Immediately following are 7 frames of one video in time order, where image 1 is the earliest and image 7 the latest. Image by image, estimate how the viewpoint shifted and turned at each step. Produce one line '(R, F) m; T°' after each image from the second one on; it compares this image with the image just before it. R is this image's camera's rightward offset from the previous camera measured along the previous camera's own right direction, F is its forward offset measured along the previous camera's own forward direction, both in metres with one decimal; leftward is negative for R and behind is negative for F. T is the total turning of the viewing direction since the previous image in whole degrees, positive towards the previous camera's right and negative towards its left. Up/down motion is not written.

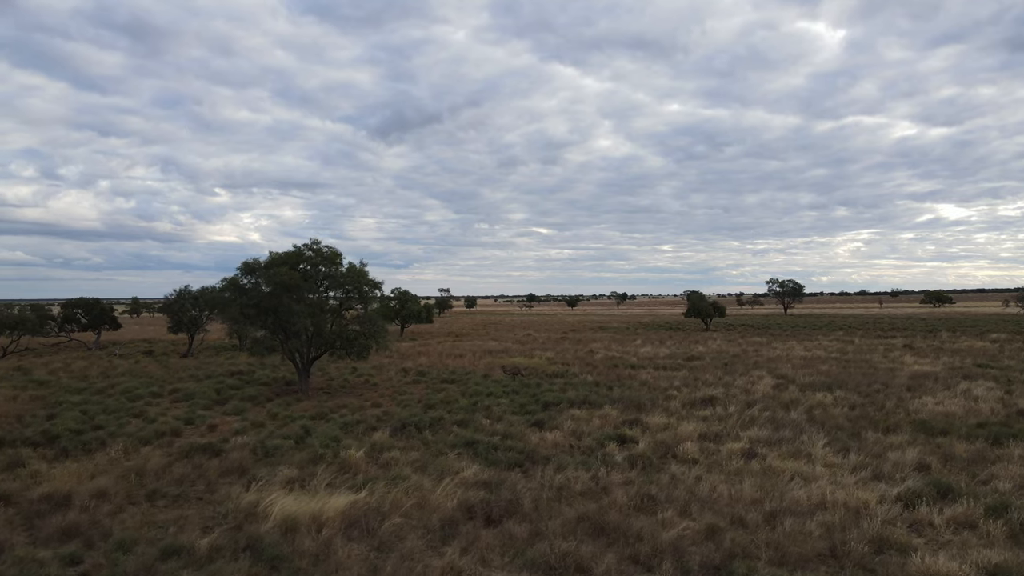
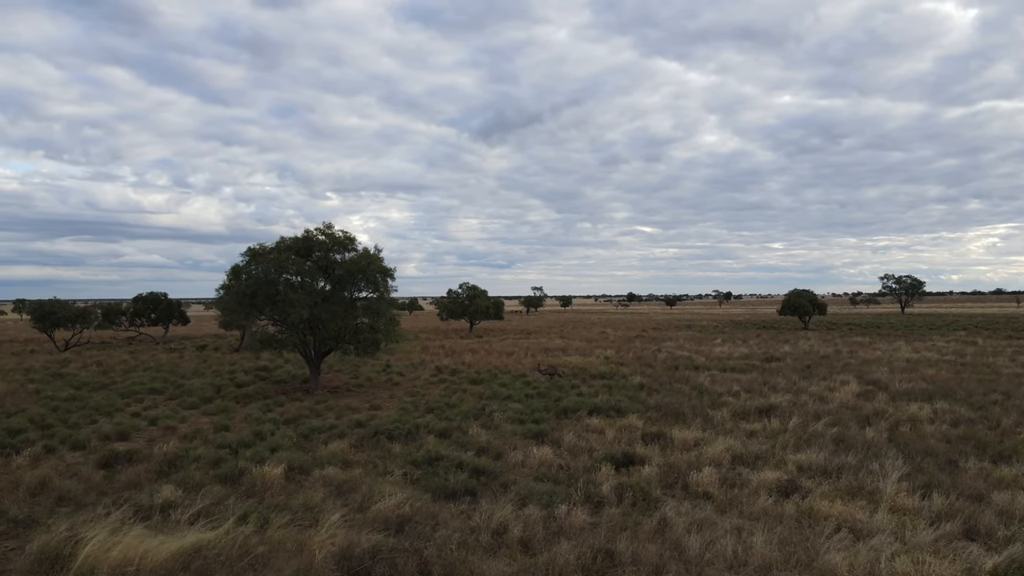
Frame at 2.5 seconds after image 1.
(+2.3, +2.5) m; -9°
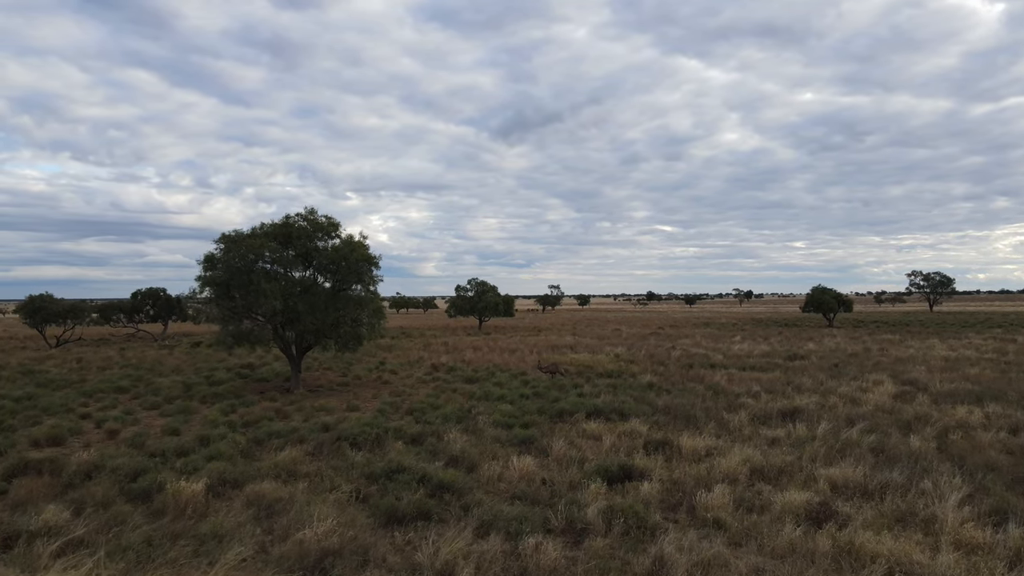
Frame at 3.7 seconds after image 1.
(+0.8, +1.8) m; -2°
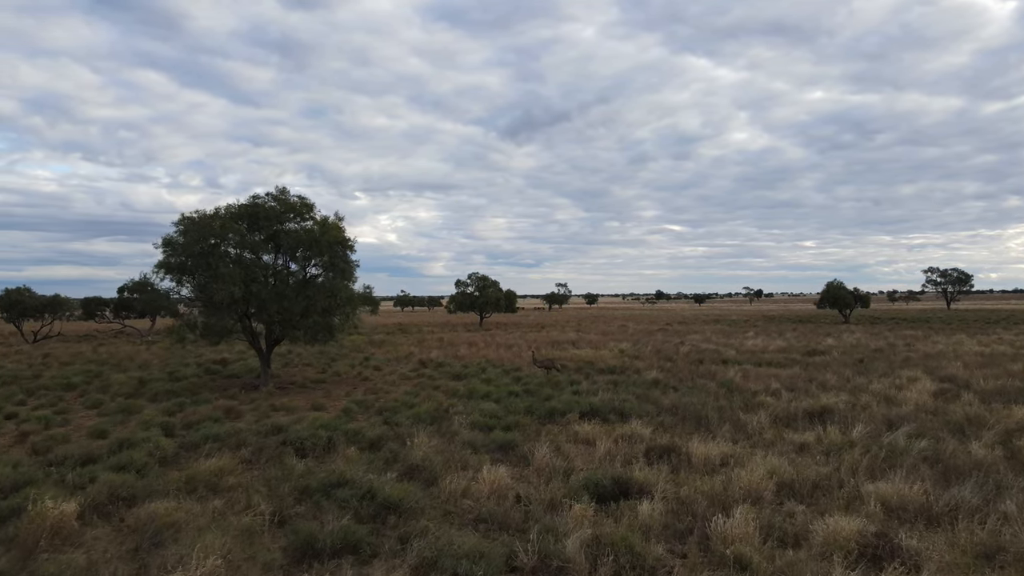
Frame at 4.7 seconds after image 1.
(+0.6, +1.9) m; -1°
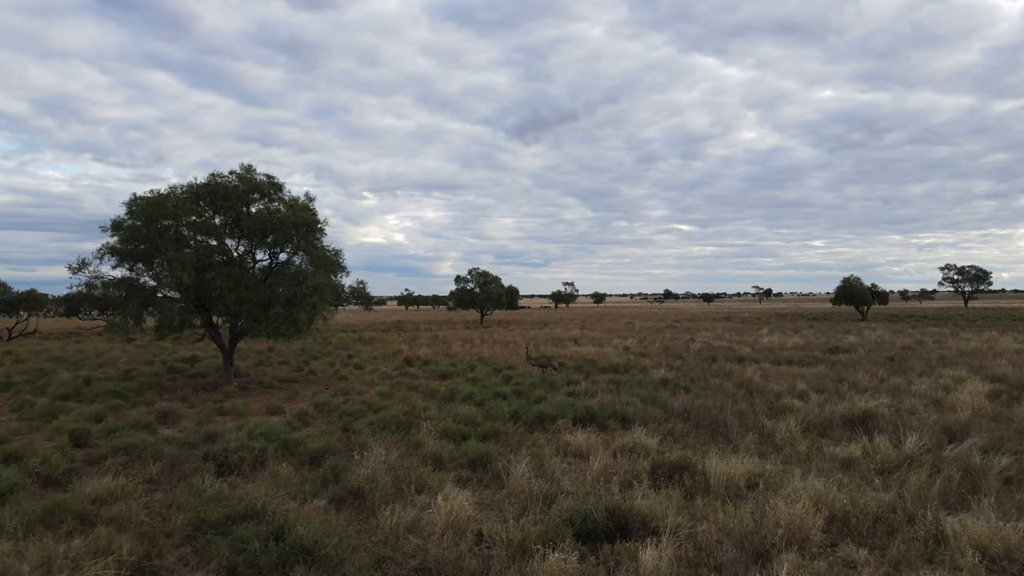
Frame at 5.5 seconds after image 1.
(+0.5, +1.9) m; -1°
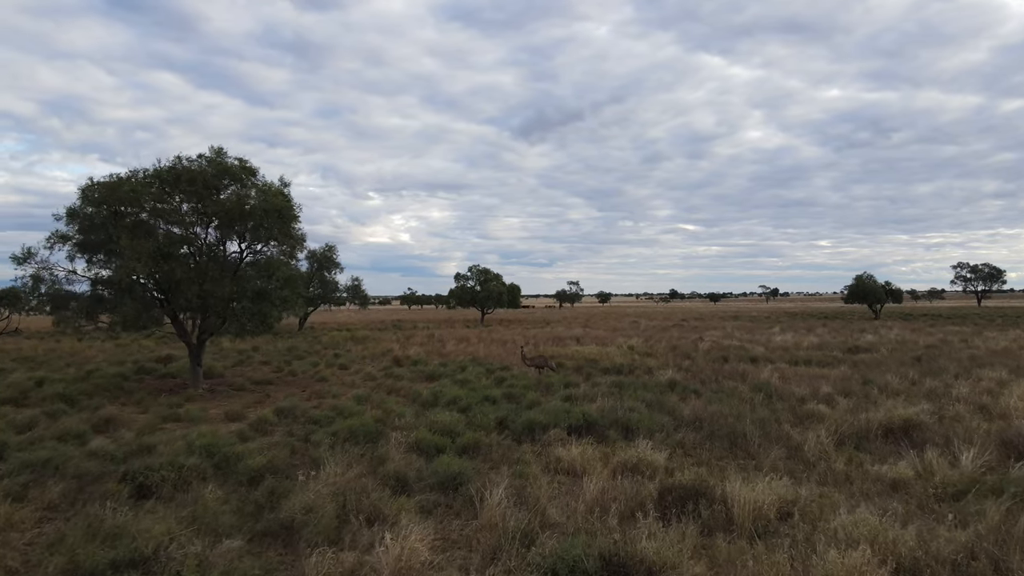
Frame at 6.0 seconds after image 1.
(+0.3, +1.4) m; -1°
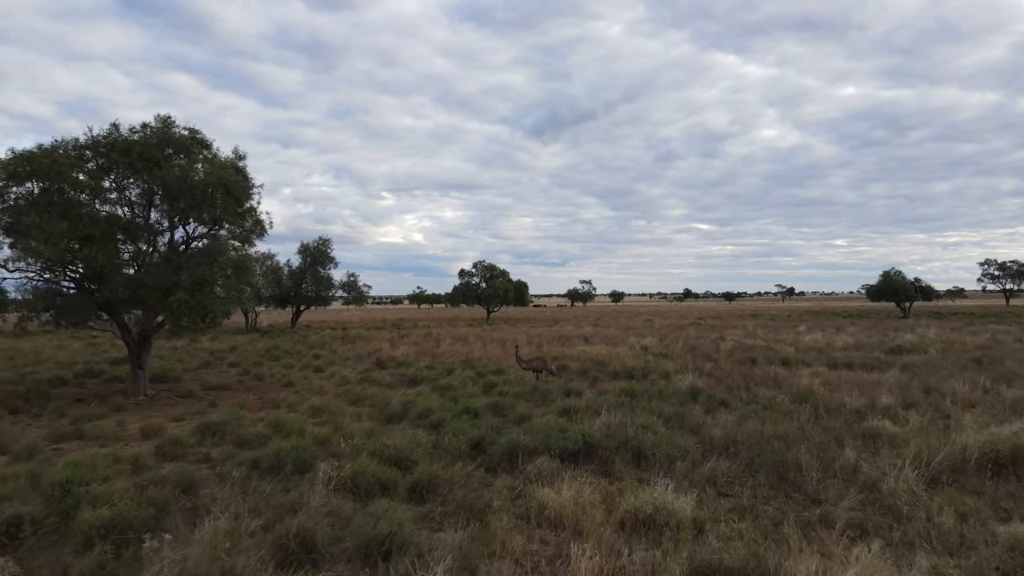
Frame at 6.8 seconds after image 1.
(+0.5, +2.2) m; -1°
